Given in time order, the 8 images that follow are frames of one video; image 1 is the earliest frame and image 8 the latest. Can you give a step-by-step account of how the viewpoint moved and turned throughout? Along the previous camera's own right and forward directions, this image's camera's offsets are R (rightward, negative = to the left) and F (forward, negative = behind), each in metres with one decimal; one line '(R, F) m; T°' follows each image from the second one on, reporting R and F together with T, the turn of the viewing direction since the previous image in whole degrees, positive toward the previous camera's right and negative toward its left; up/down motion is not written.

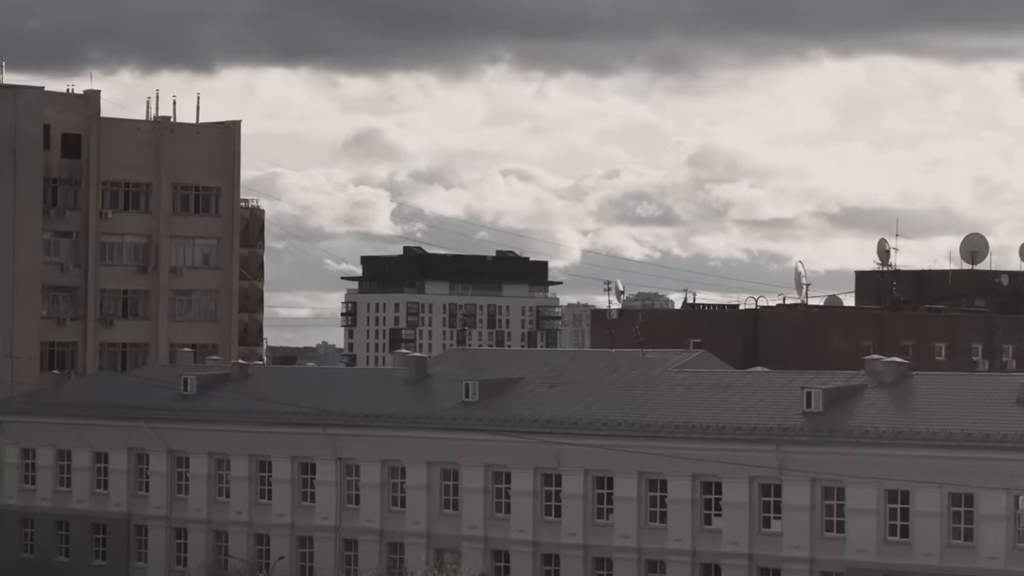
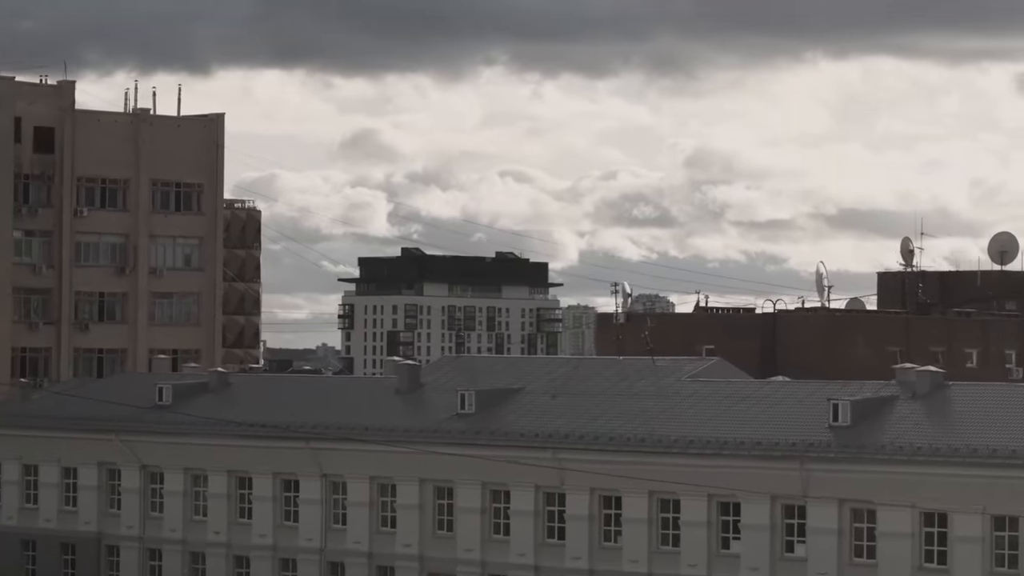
(0.0, +4.8) m; 0°
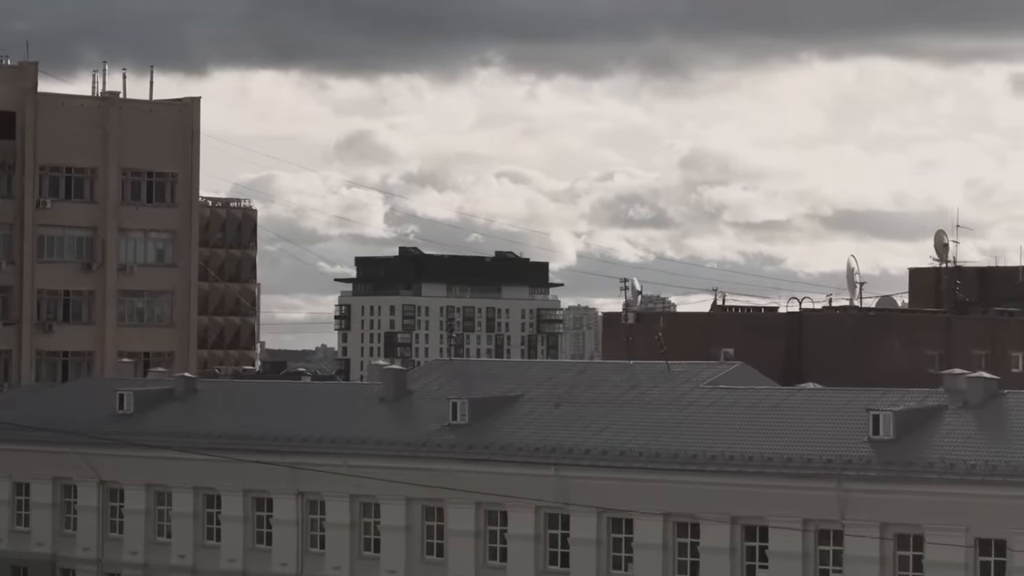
(+0.1, +6.2) m; 0°
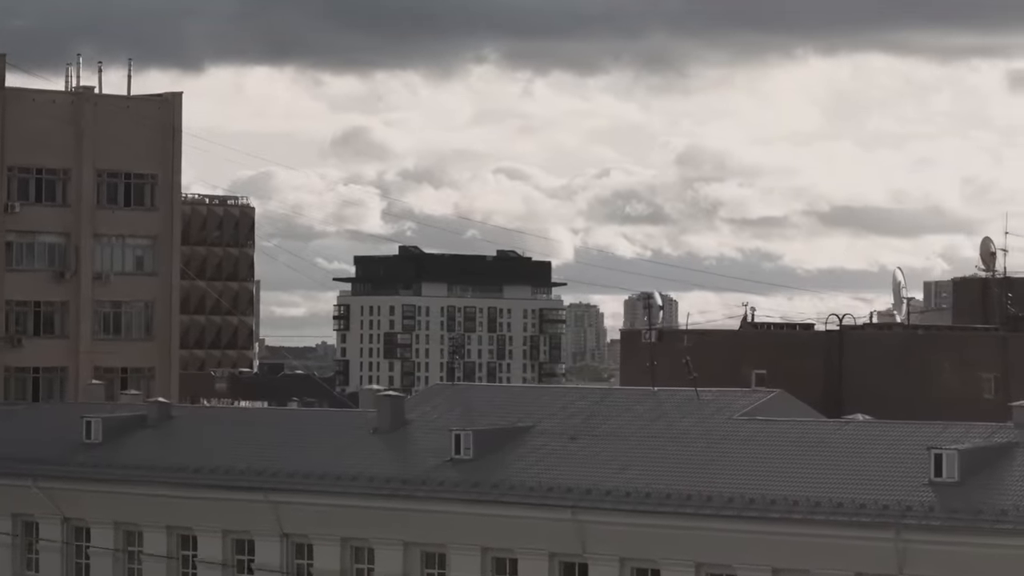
(-0.2, +5.7) m; 0°
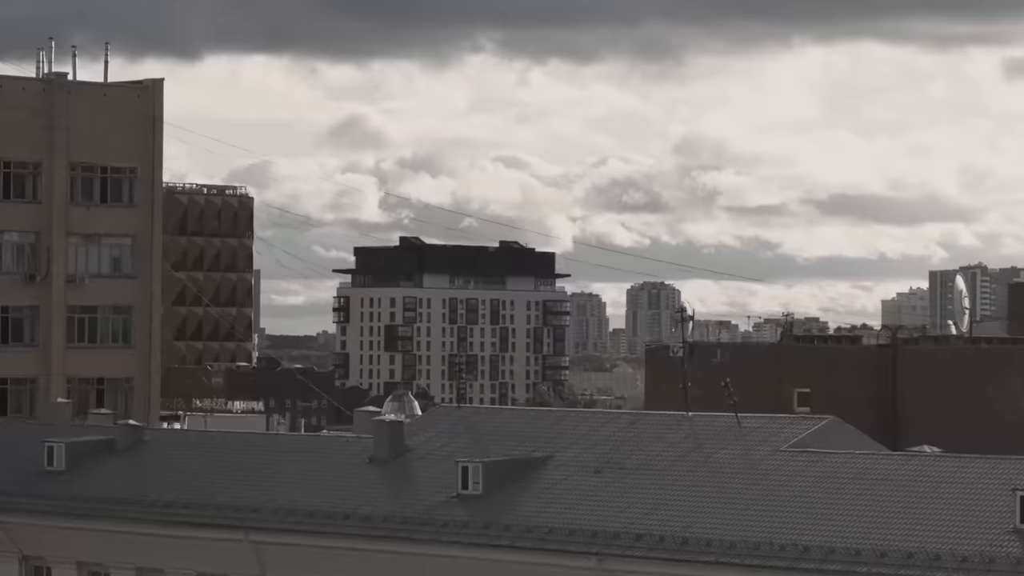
(-0.3, +5.7) m; 0°
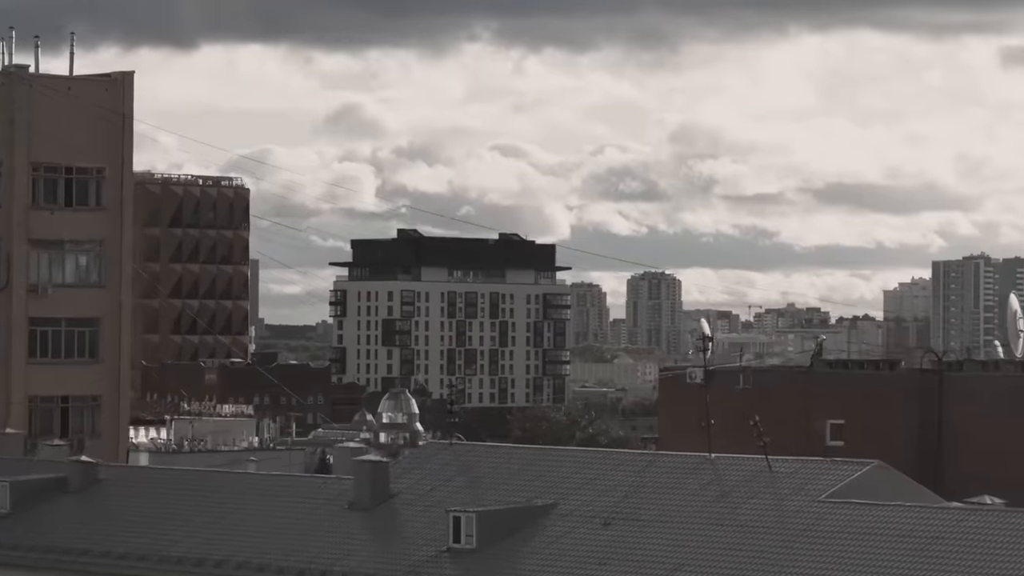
(0.0, +5.1) m; 0°
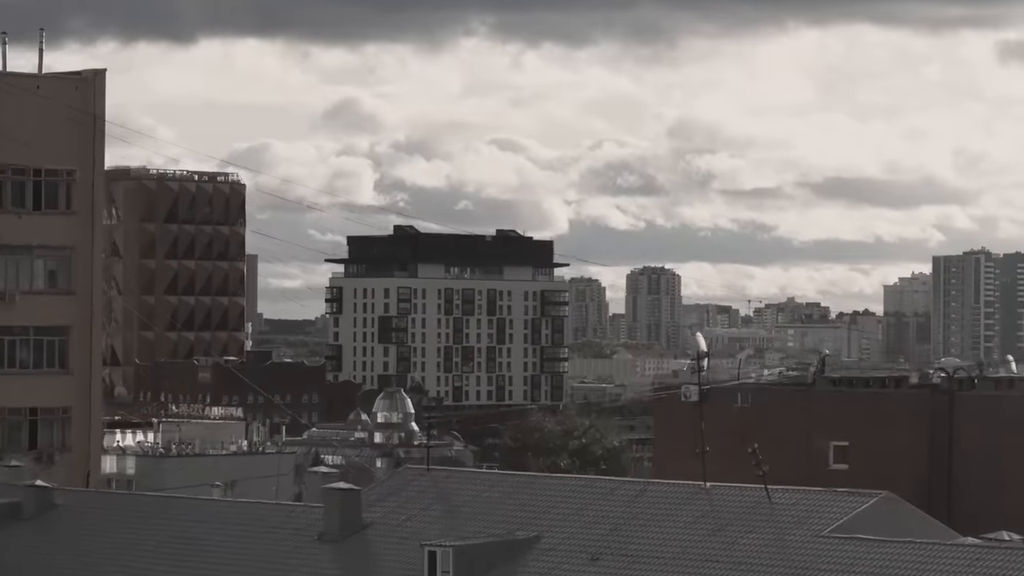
(+0.3, +2.6) m; 0°
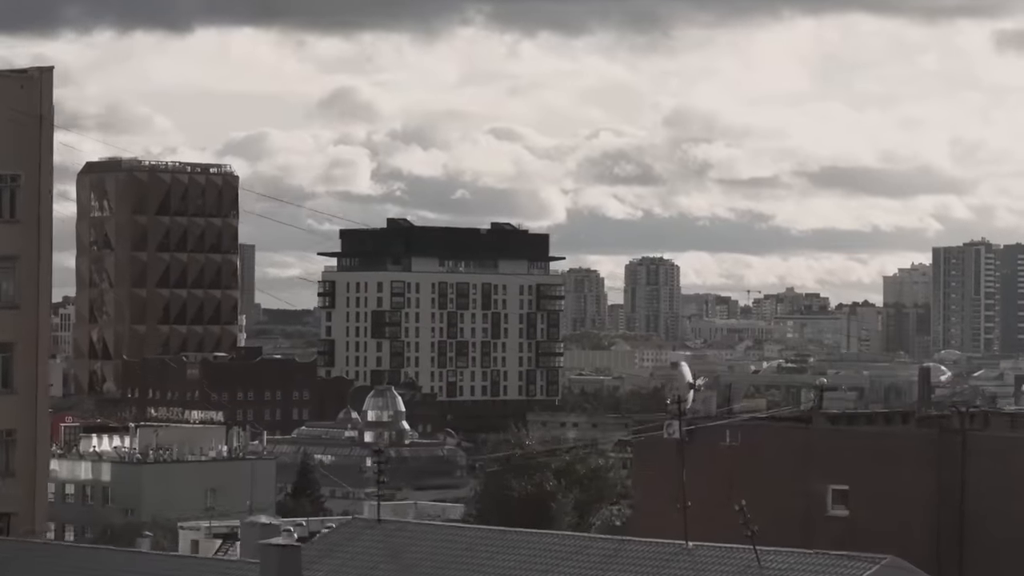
(+0.7, +3.9) m; 0°
